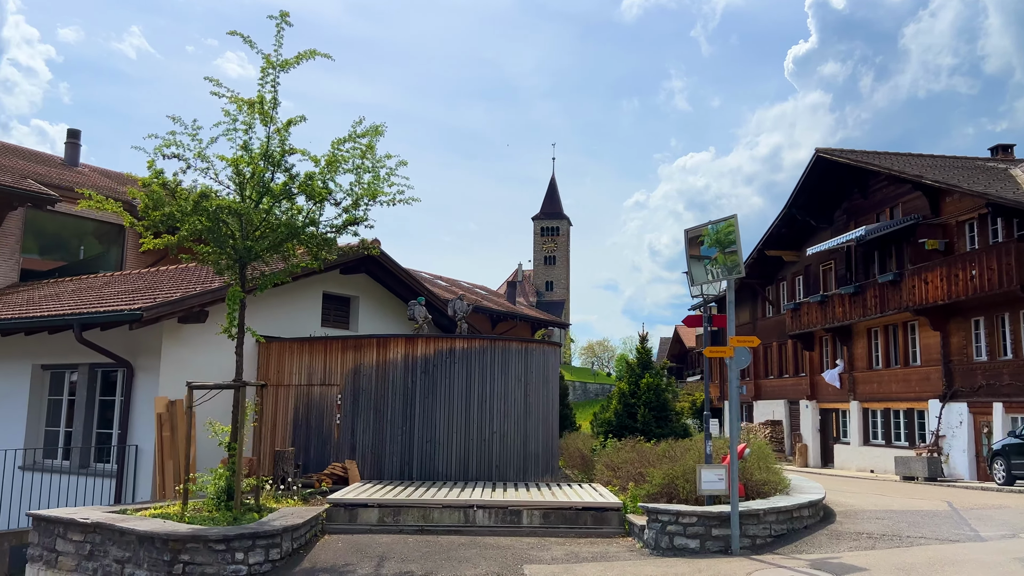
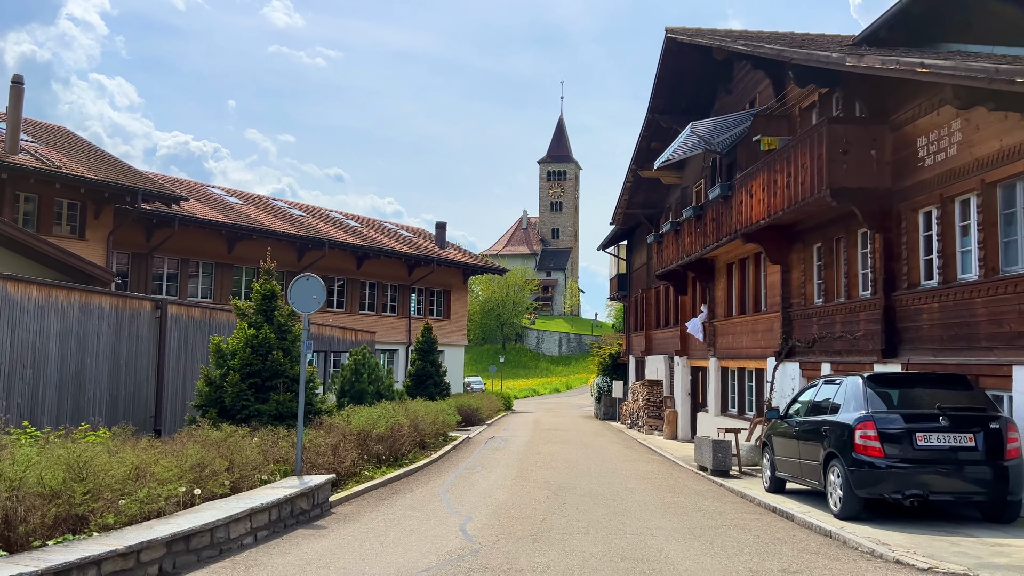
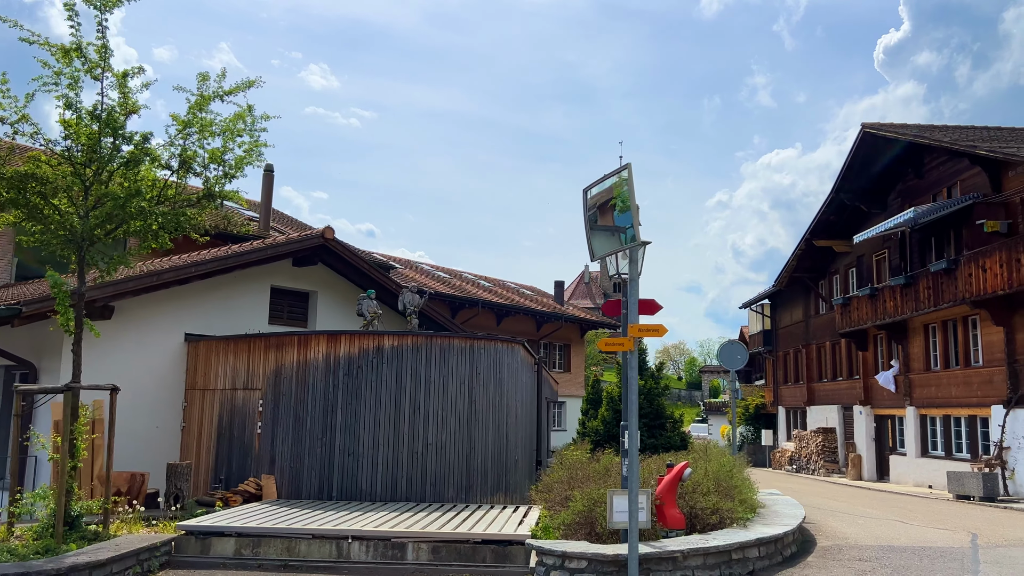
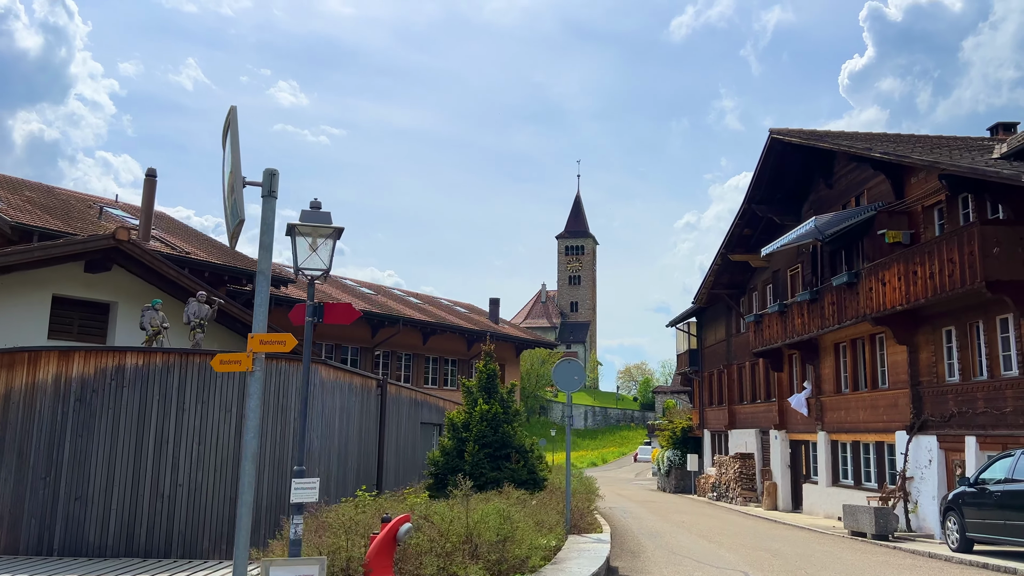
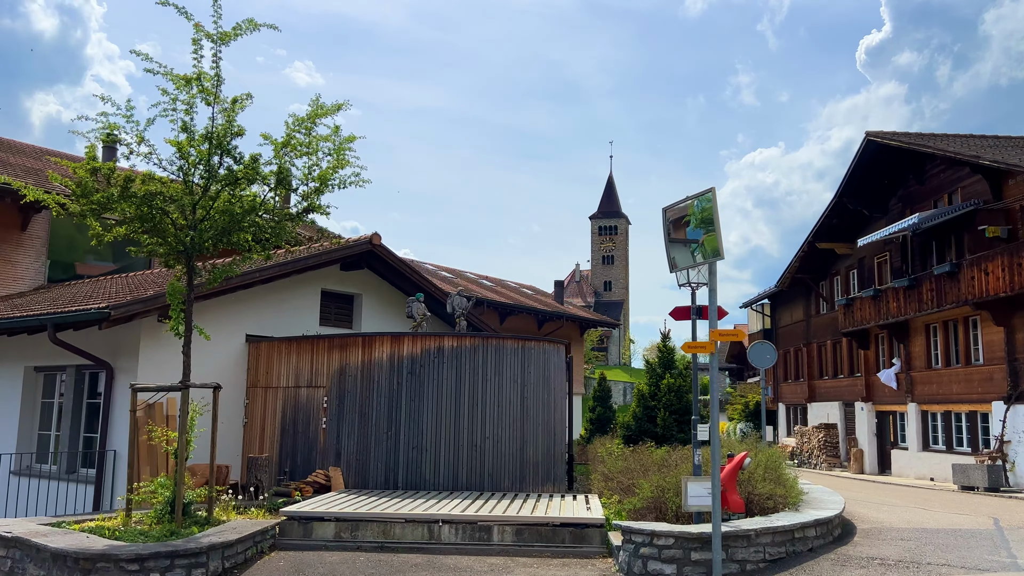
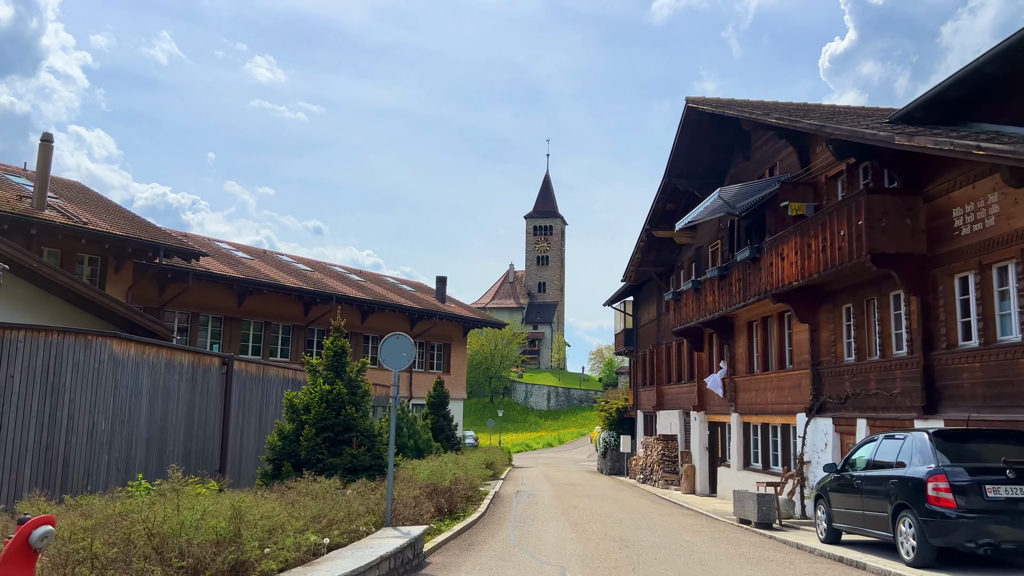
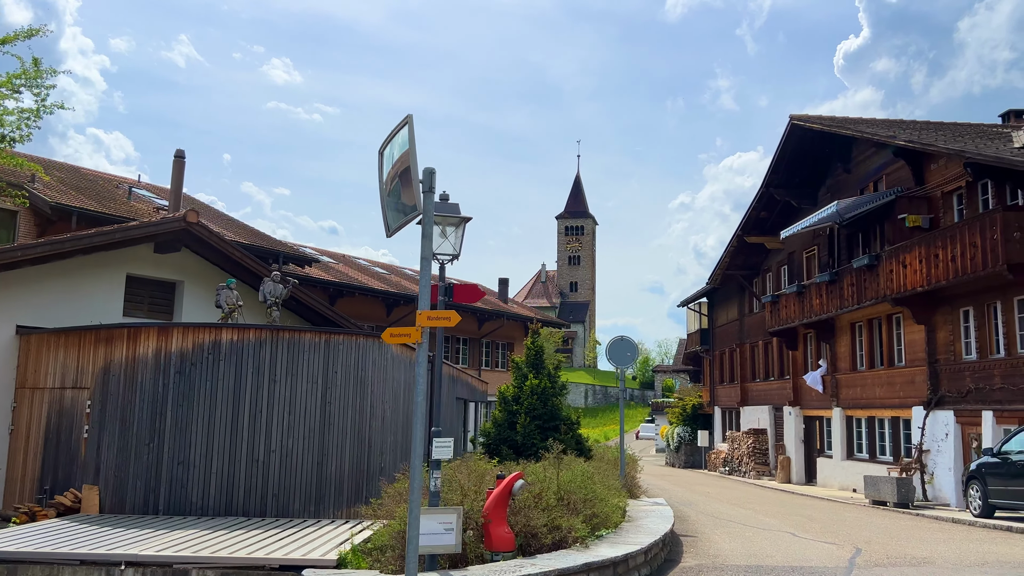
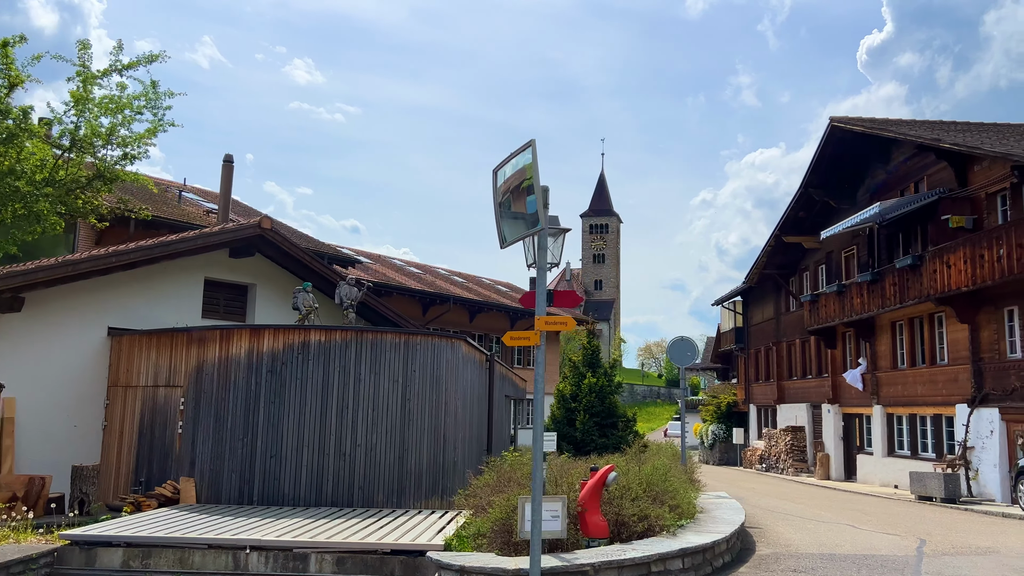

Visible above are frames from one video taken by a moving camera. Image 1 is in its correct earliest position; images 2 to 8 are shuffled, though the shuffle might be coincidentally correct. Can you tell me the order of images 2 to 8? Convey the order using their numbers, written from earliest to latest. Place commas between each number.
5, 3, 8, 7, 4, 6, 2
